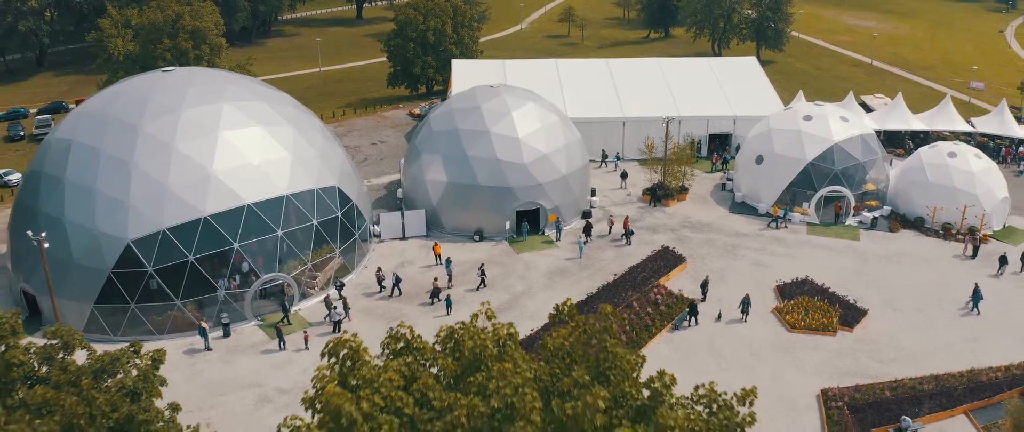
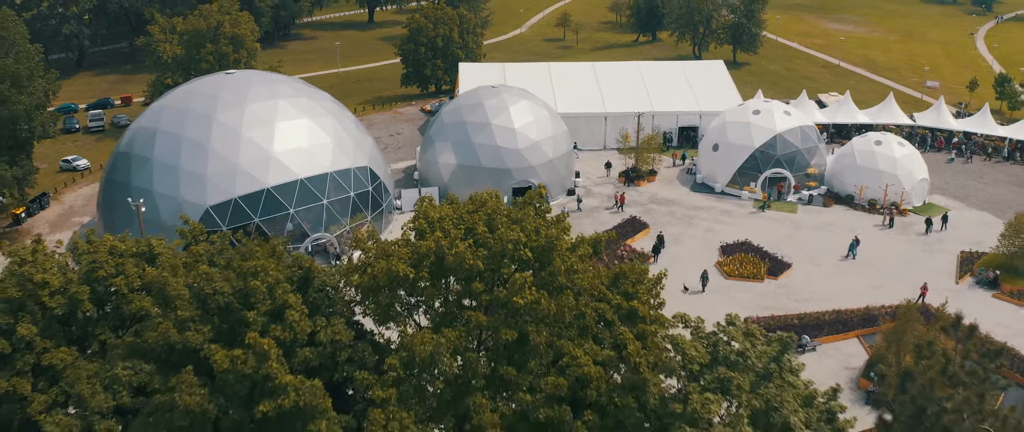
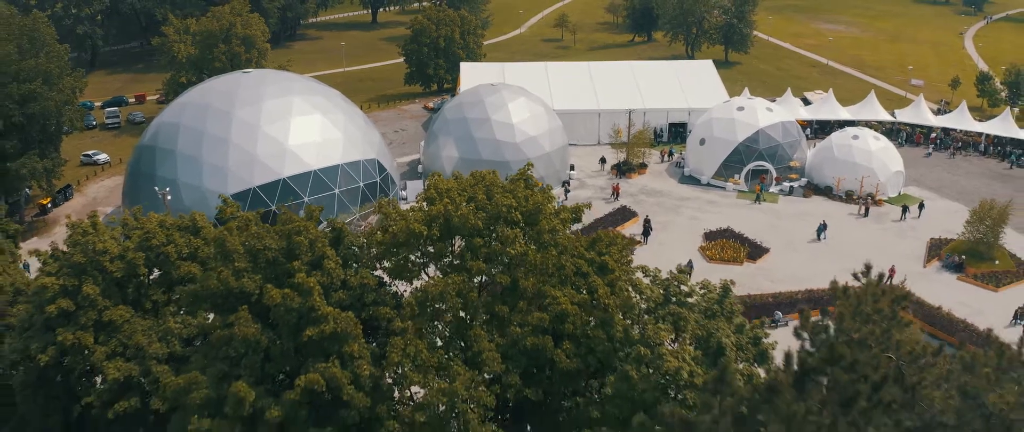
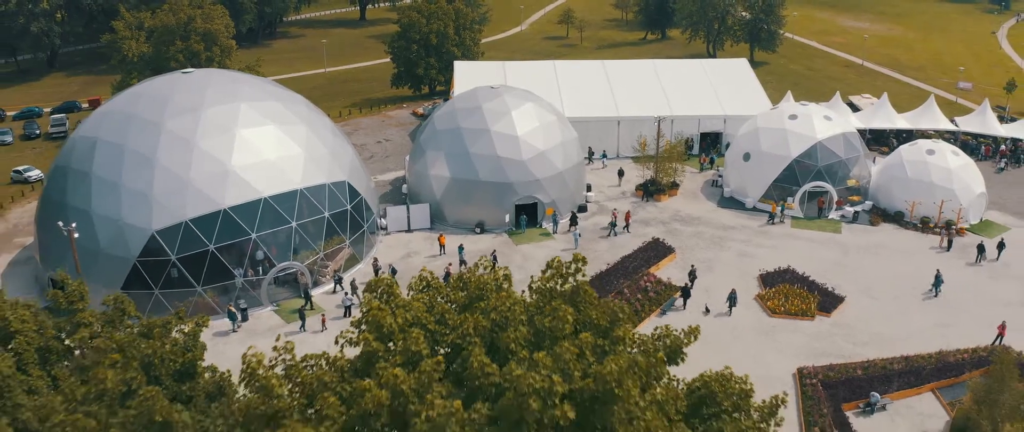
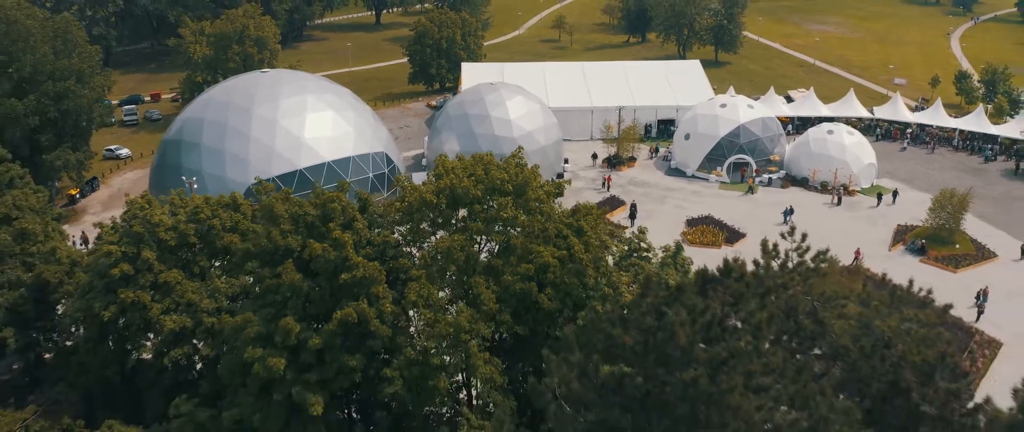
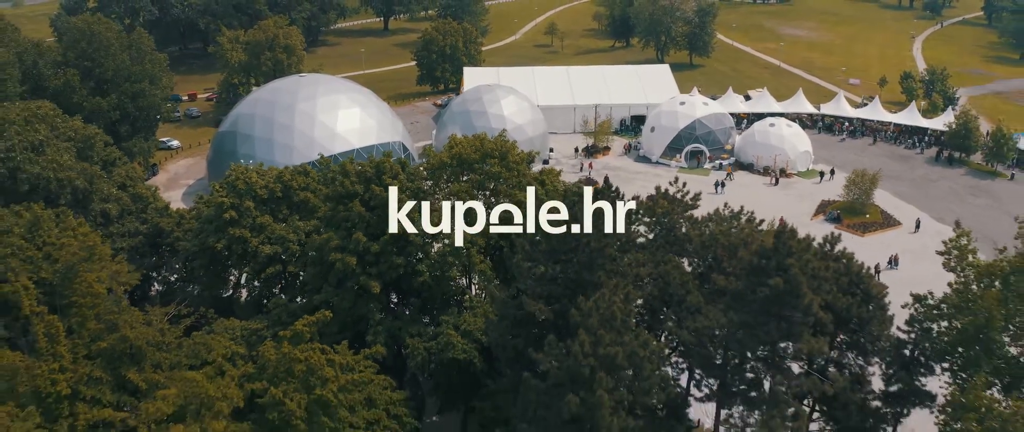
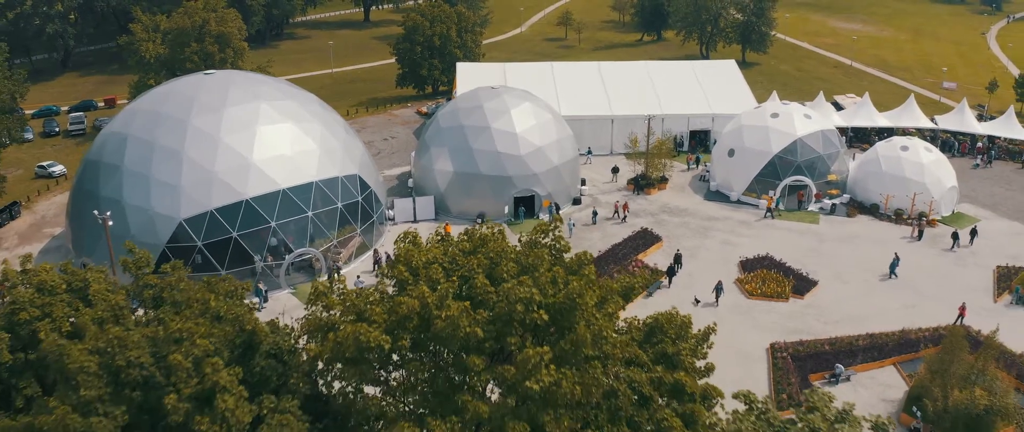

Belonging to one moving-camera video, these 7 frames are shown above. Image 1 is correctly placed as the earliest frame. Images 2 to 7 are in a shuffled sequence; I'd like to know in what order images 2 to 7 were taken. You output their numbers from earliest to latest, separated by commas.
4, 7, 2, 3, 5, 6
